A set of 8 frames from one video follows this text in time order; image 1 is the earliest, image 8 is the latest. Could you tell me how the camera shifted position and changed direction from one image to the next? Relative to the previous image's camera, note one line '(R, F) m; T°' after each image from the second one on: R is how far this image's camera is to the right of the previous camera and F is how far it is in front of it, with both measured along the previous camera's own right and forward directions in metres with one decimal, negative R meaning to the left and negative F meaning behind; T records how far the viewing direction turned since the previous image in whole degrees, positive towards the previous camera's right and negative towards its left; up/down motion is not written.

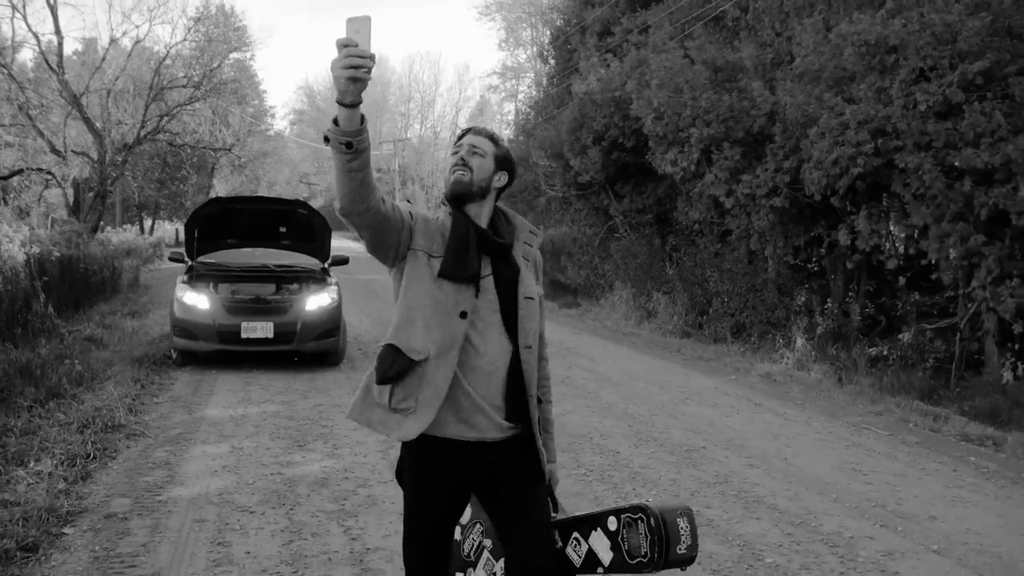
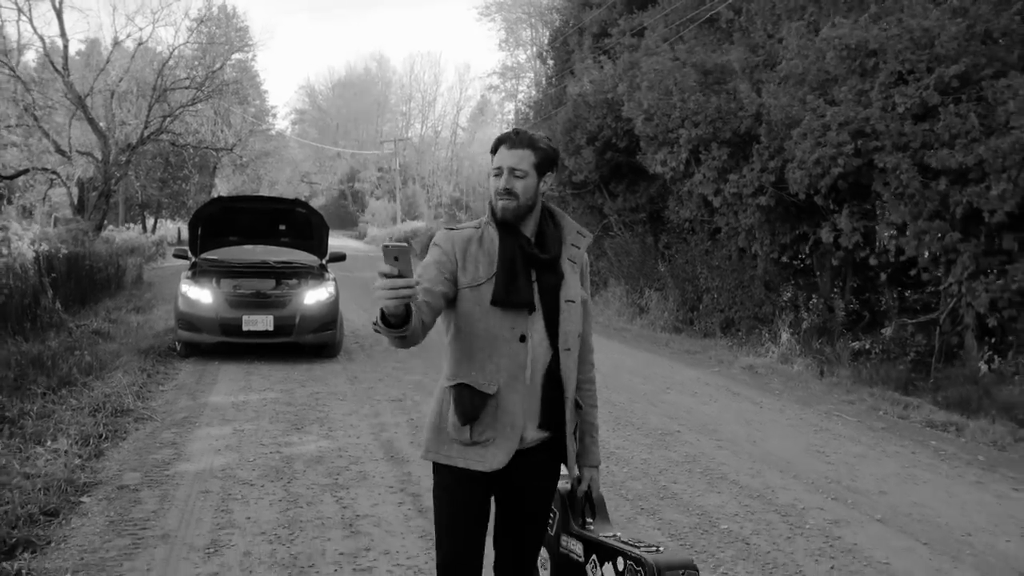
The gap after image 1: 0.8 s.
(+0.1, -0.4) m; 0°
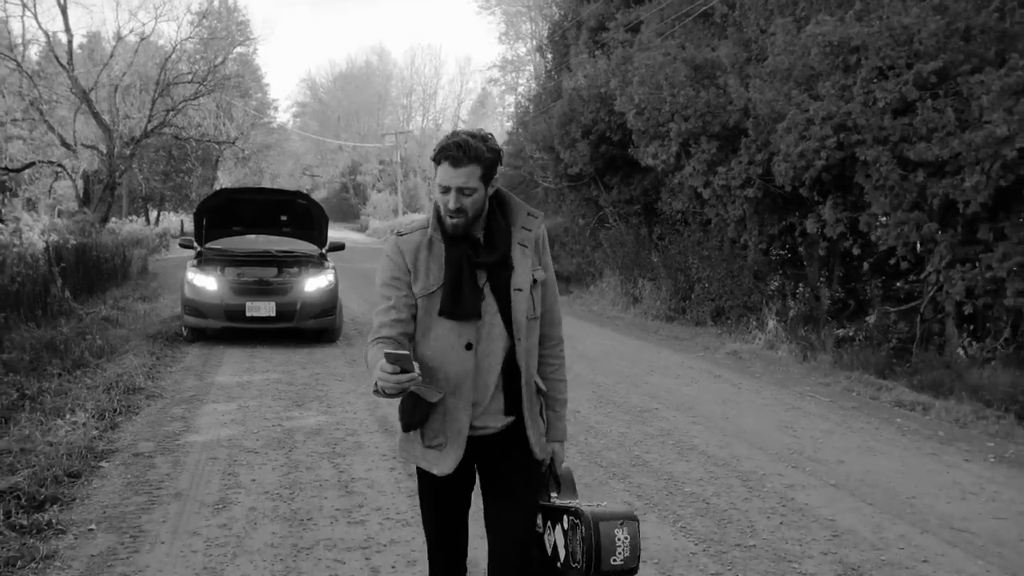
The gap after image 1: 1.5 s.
(+0.1, -0.4) m; 0°
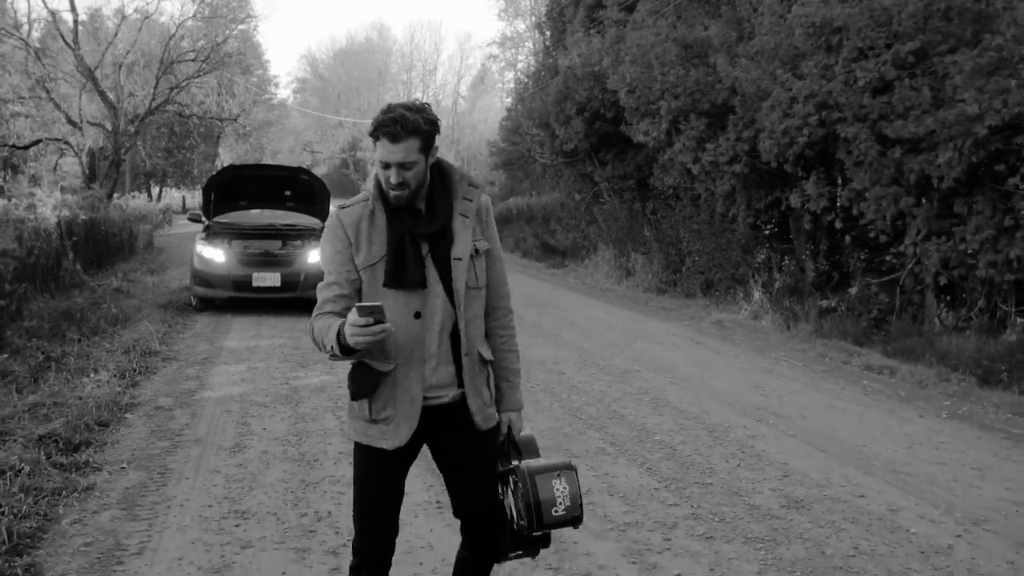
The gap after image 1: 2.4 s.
(+0.1, -0.5) m; 0°
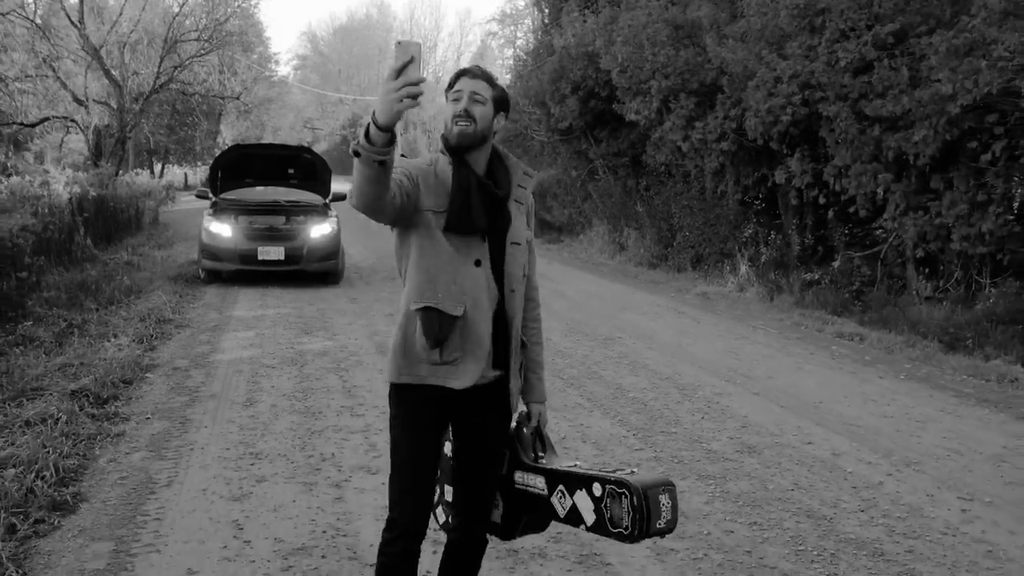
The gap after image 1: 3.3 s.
(+0.1, -0.5) m; 0°
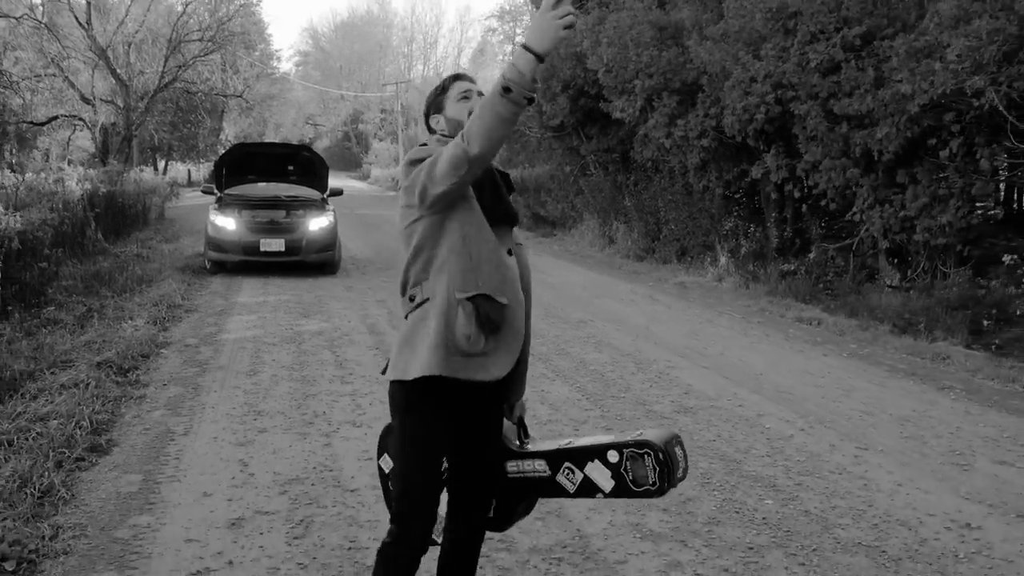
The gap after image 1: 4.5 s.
(+0.1, -0.7) m; 0°
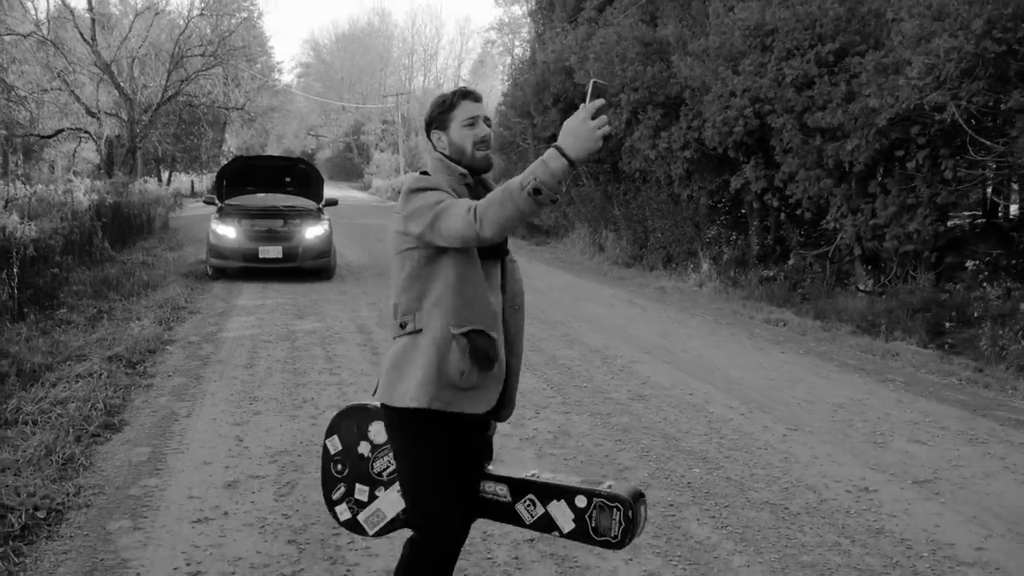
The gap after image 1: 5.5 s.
(+0.1, -0.6) m; 0°
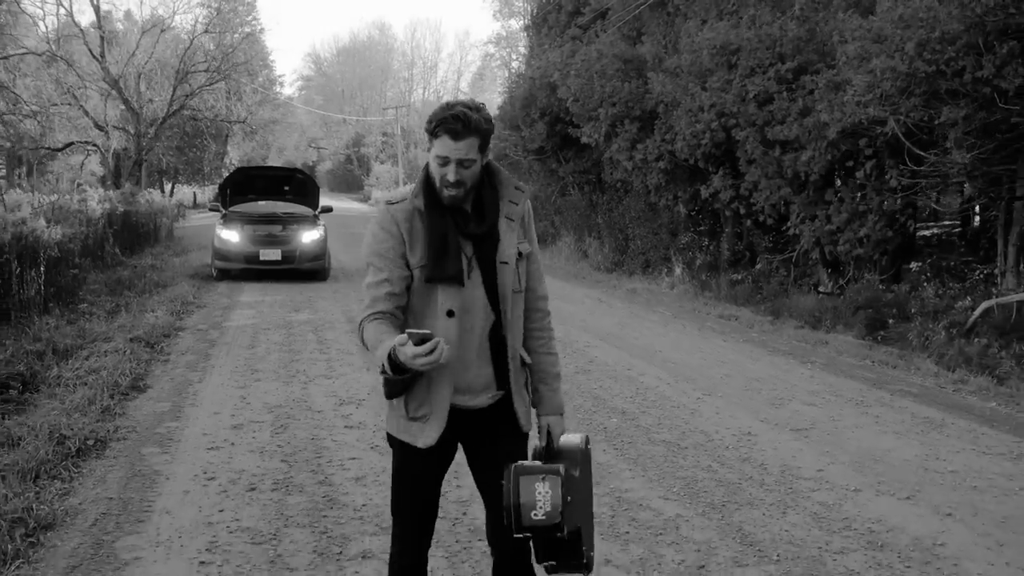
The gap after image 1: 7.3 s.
(+0.2, -1.1) m; 0°
